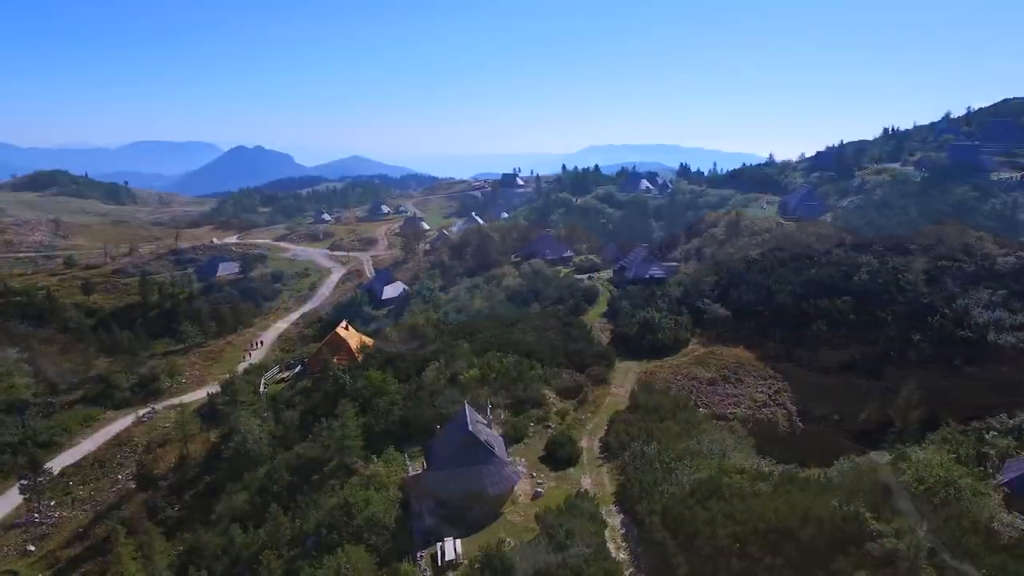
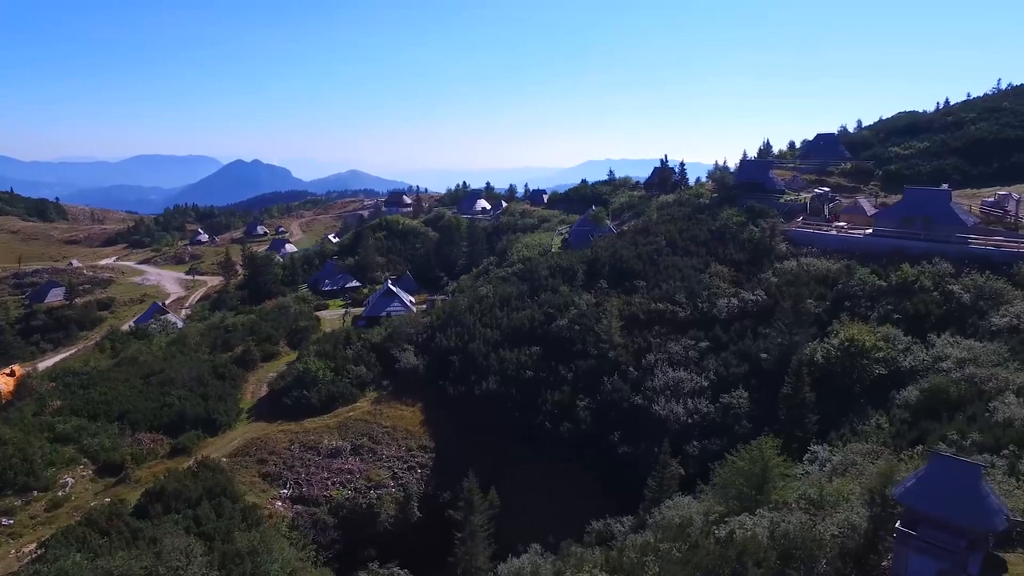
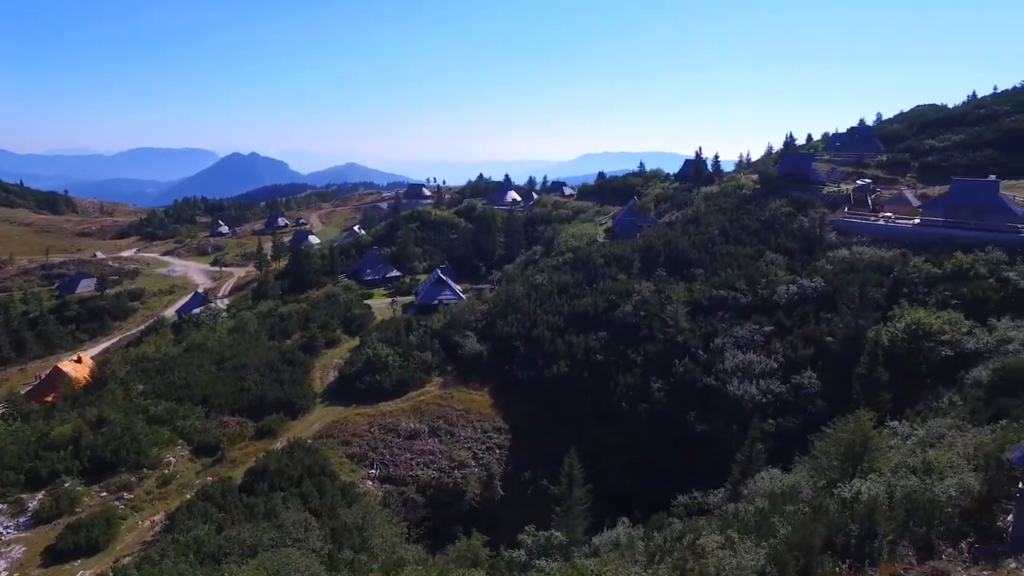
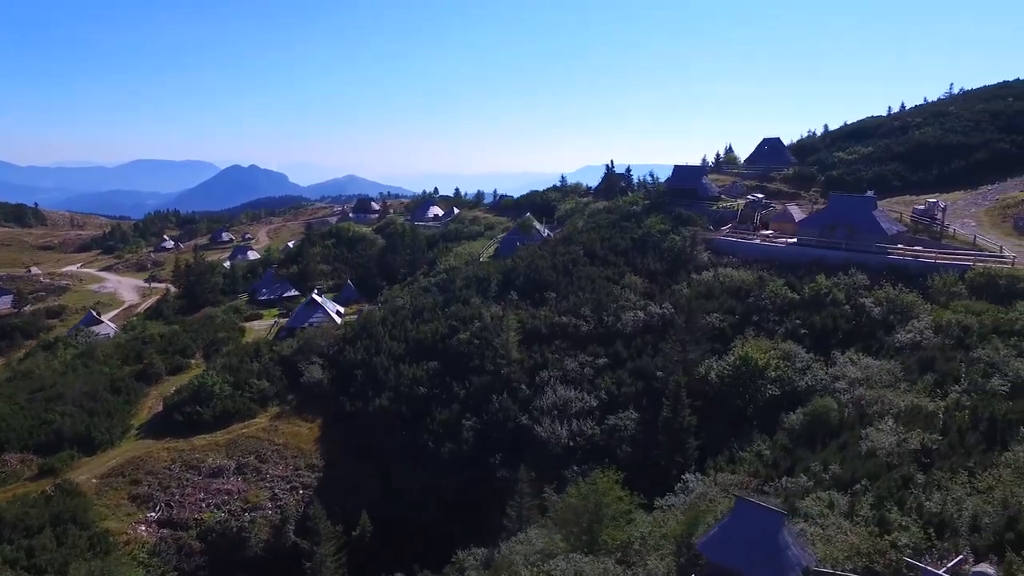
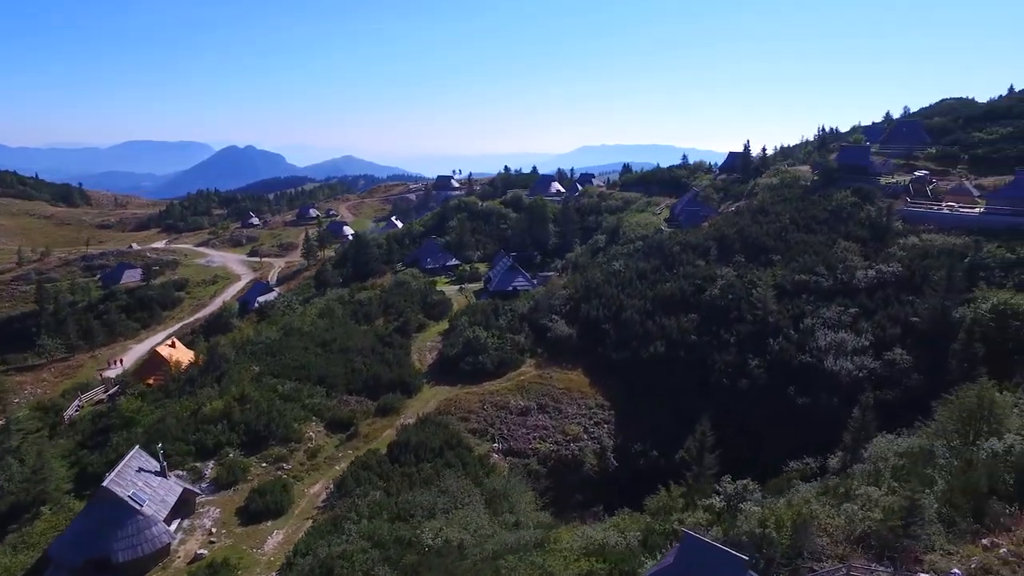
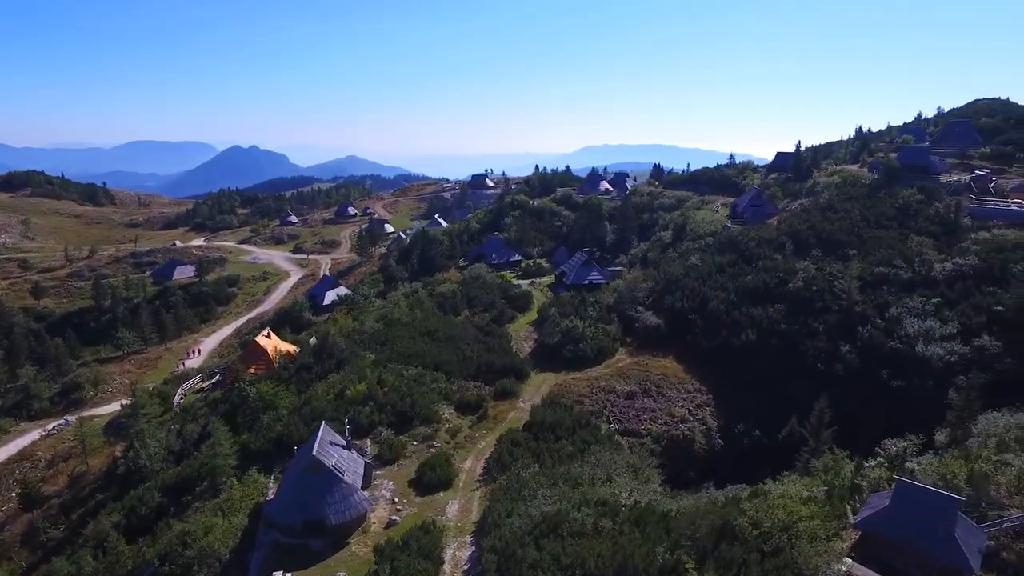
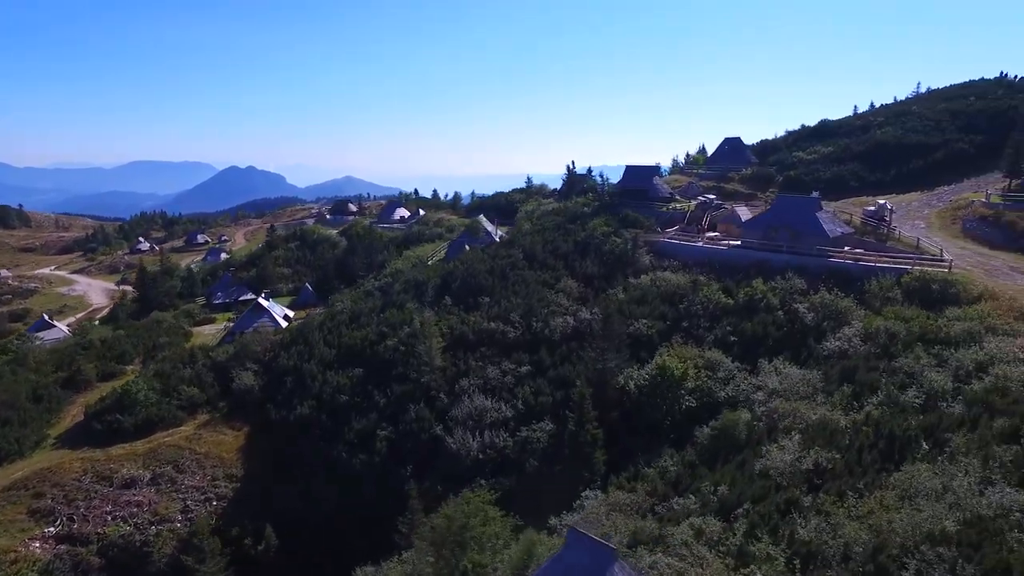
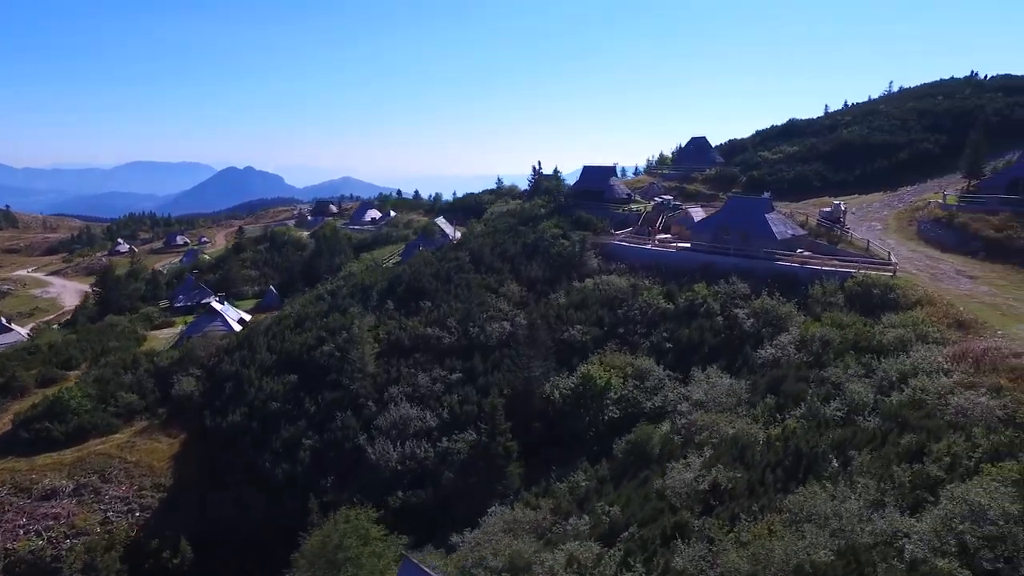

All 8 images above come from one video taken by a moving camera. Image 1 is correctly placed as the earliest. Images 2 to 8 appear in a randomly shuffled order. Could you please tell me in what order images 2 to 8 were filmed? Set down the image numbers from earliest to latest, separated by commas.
6, 5, 3, 2, 4, 7, 8
